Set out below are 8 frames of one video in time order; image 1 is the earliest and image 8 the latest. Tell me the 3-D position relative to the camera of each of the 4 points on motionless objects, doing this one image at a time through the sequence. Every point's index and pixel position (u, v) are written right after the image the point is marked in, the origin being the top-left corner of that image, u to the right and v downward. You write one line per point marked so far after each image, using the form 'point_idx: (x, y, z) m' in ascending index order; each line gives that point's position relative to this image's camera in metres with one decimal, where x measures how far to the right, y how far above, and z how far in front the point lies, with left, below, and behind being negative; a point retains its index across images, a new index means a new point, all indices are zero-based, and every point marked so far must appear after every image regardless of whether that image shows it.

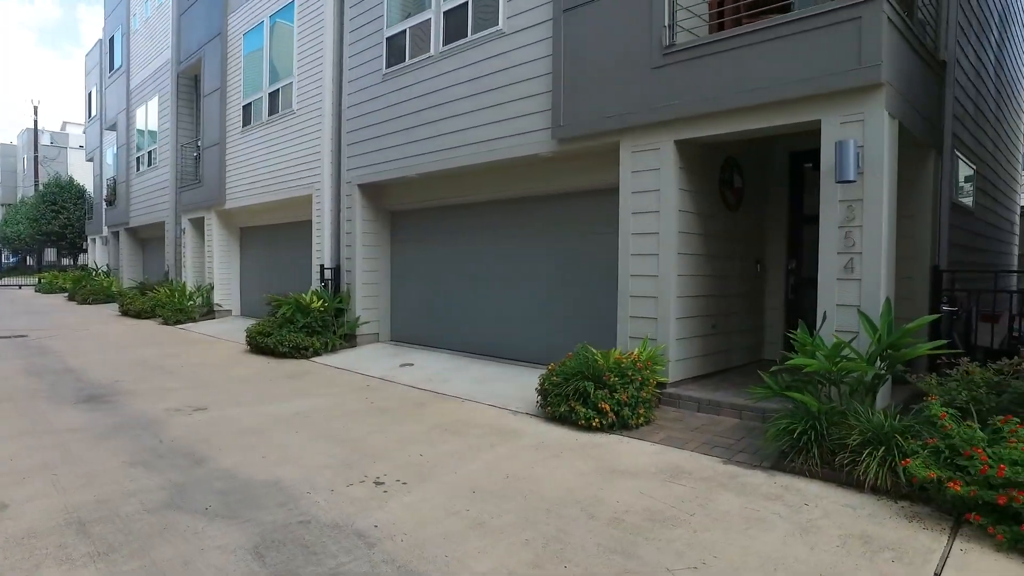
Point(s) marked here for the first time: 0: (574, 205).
0: (+0.6, +0.9, +6.7) m
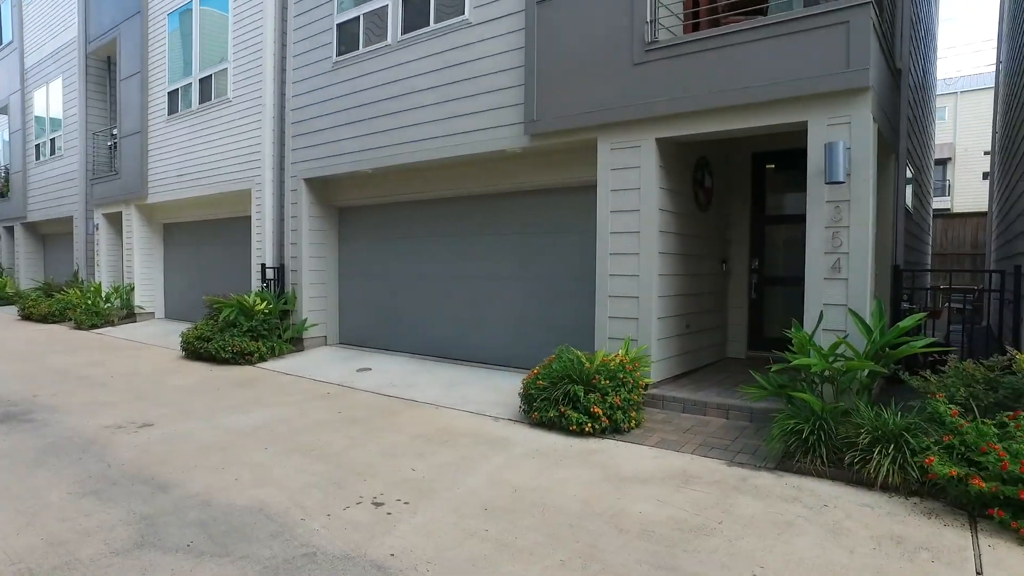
0: (+0.3, +0.9, +6.6) m
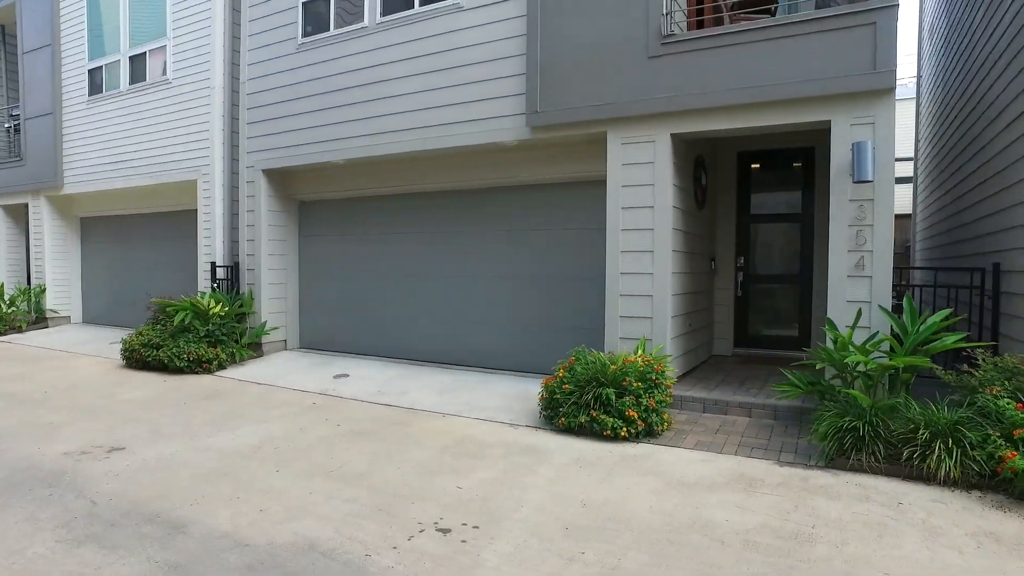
0: (+0.2, +0.9, +6.3) m
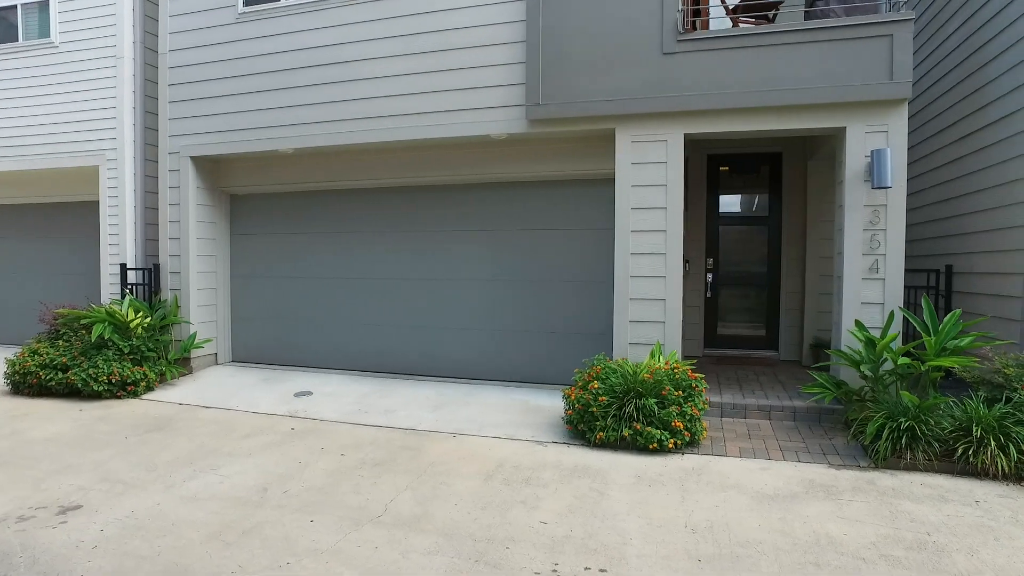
0: (0.0, +0.8, +5.9) m
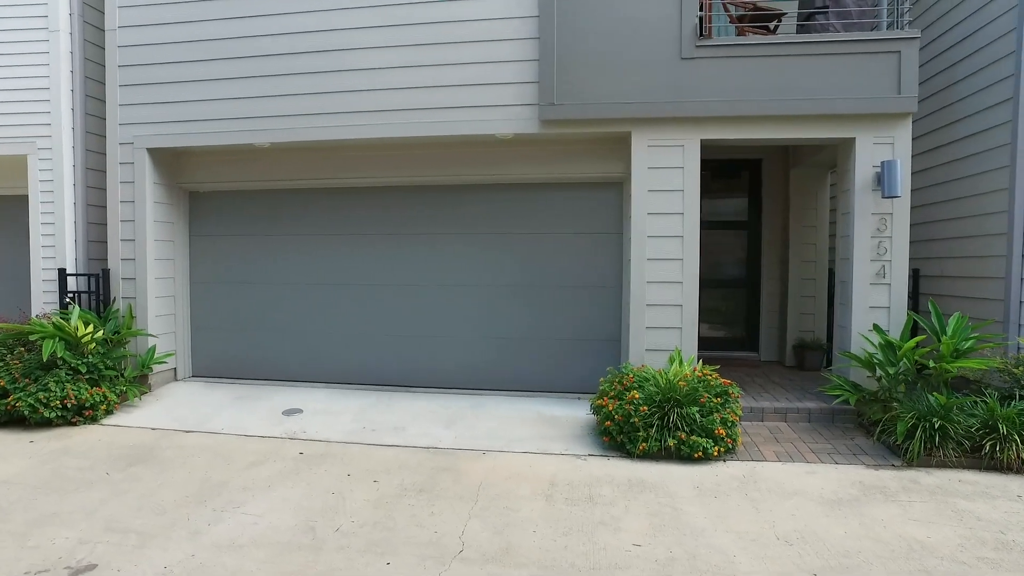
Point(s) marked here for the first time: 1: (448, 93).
0: (0.0, +0.8, +5.7) m
1: (-0.5, +1.6, +5.3) m
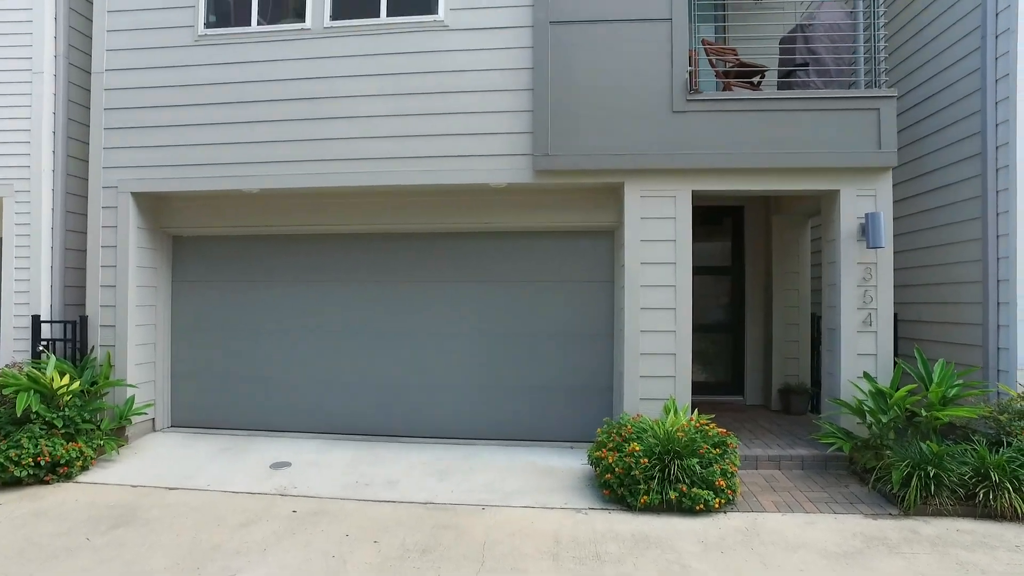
0: (0.0, +0.4, +5.7) m
1: (-0.6, +1.2, +5.3) m
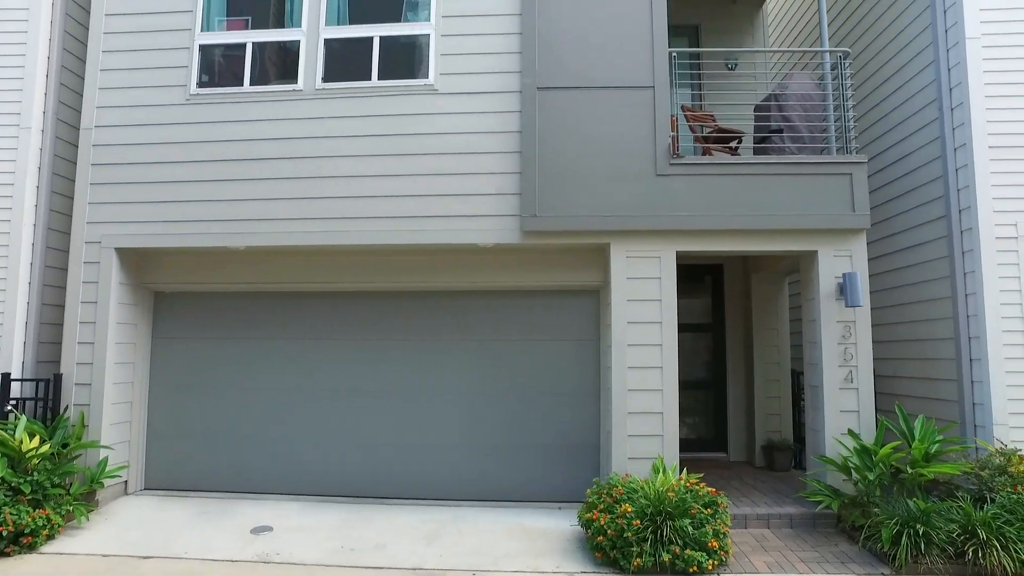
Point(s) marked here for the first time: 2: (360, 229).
0: (-0.2, -0.1, +5.8) m
1: (-0.7, +0.7, +5.4) m
2: (-1.3, +0.5, +5.4) m
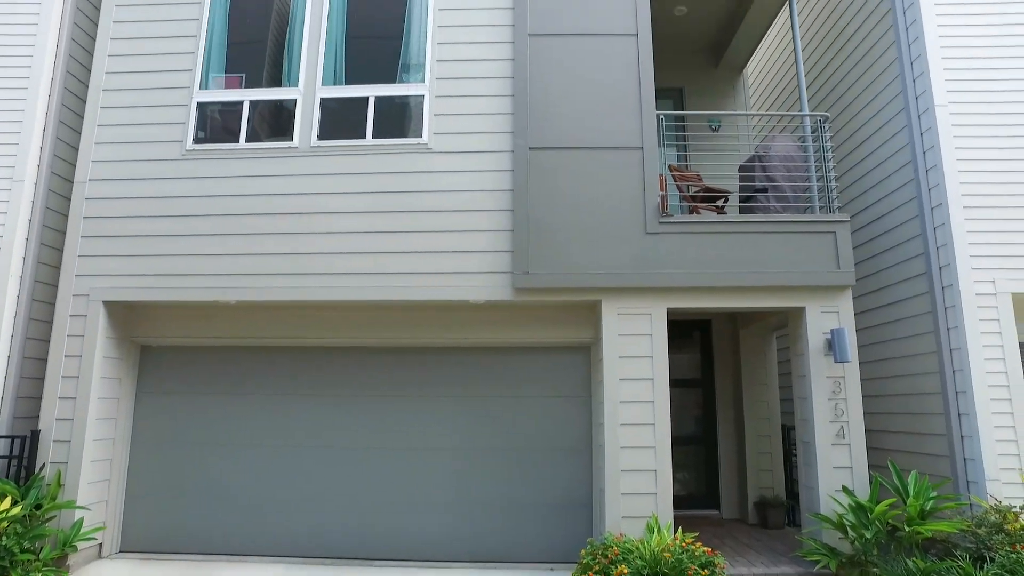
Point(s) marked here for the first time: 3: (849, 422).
0: (-0.2, -0.6, +5.8) m
1: (-0.7, +0.3, +5.4) m
2: (-1.3, +0.1, +5.4) m
3: (+2.7, -1.1, +5.1) m
